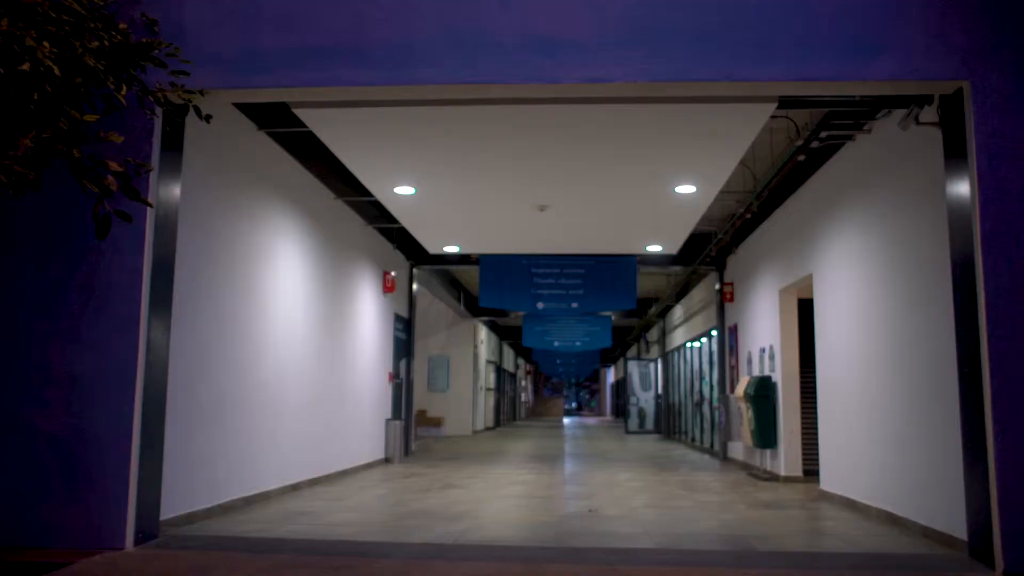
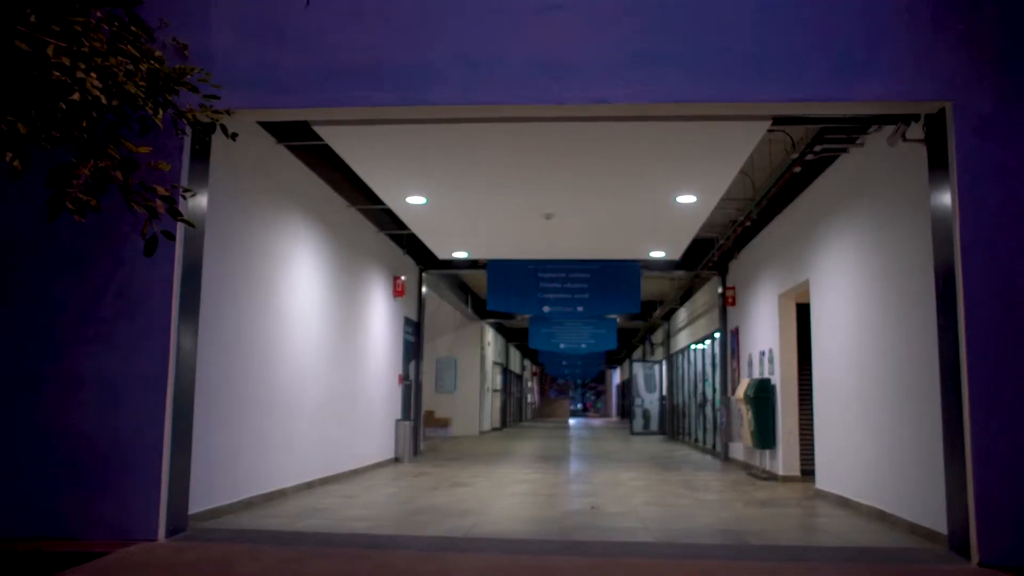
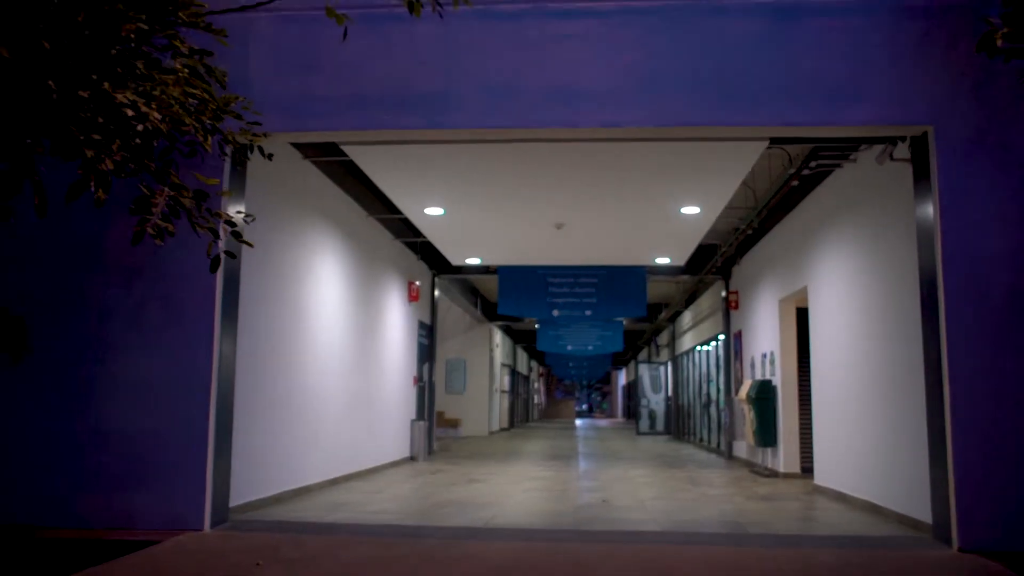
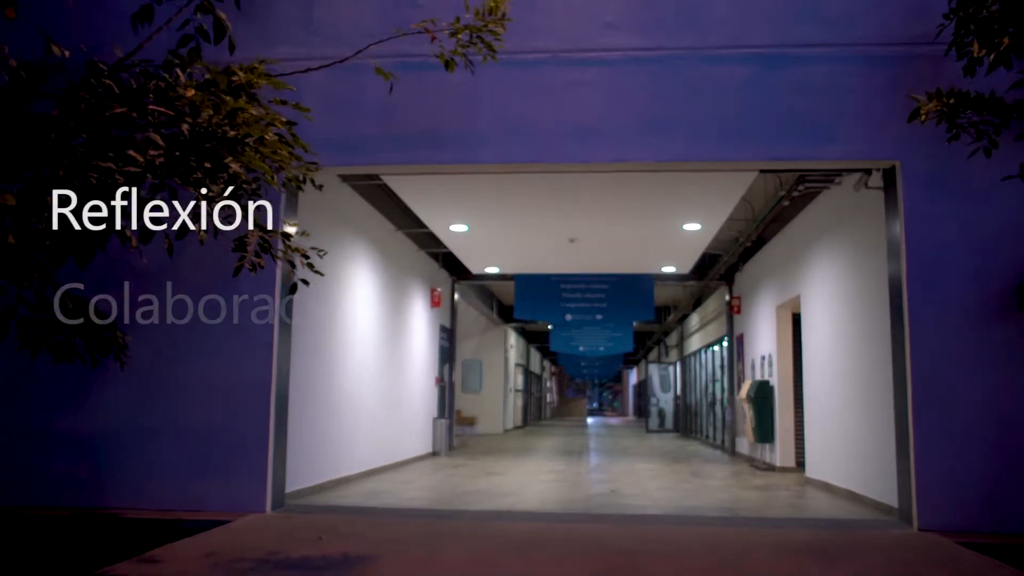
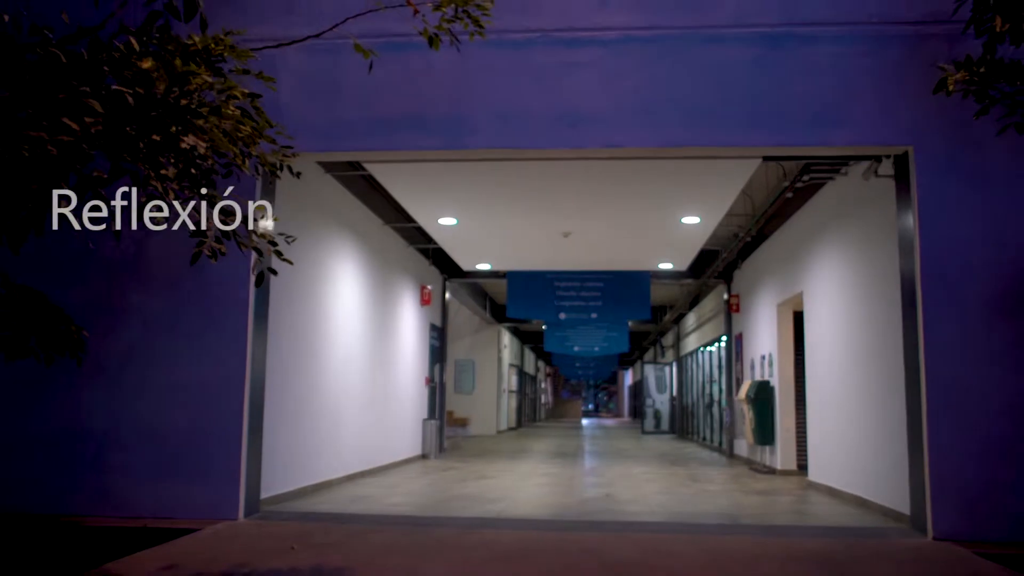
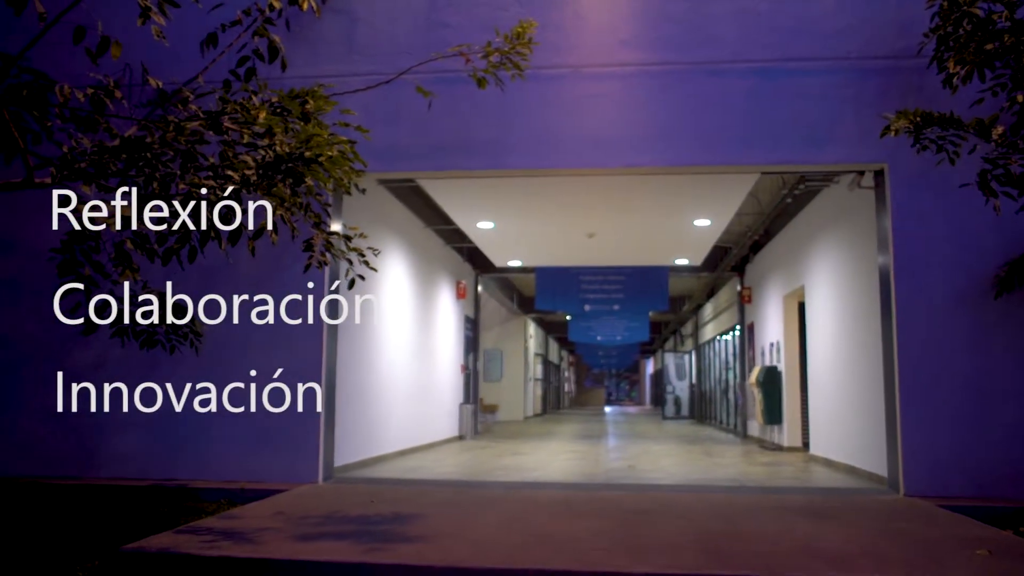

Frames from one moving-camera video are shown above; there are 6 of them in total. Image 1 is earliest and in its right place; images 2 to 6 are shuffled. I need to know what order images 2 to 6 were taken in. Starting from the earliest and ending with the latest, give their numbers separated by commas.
2, 3, 5, 4, 6
